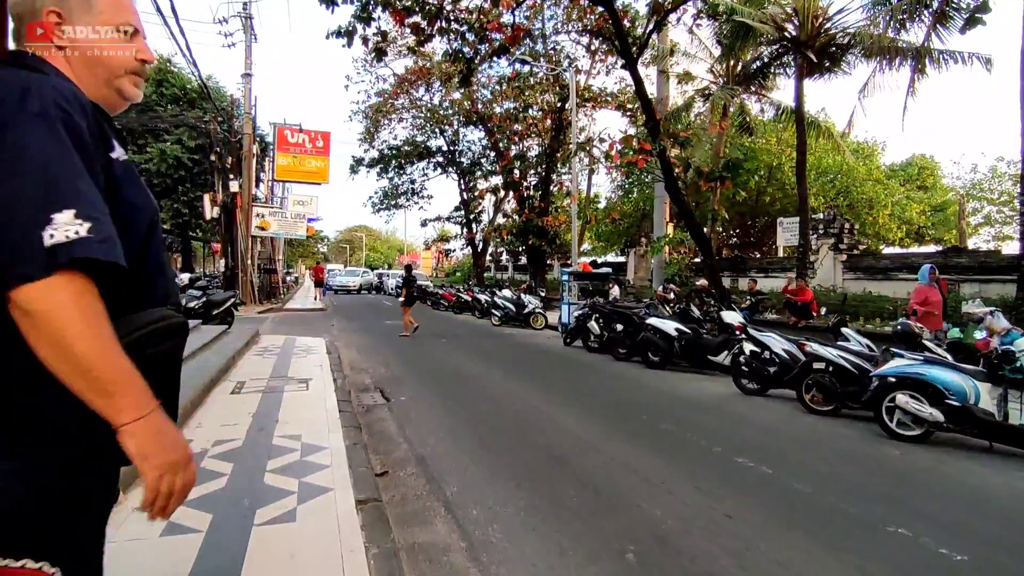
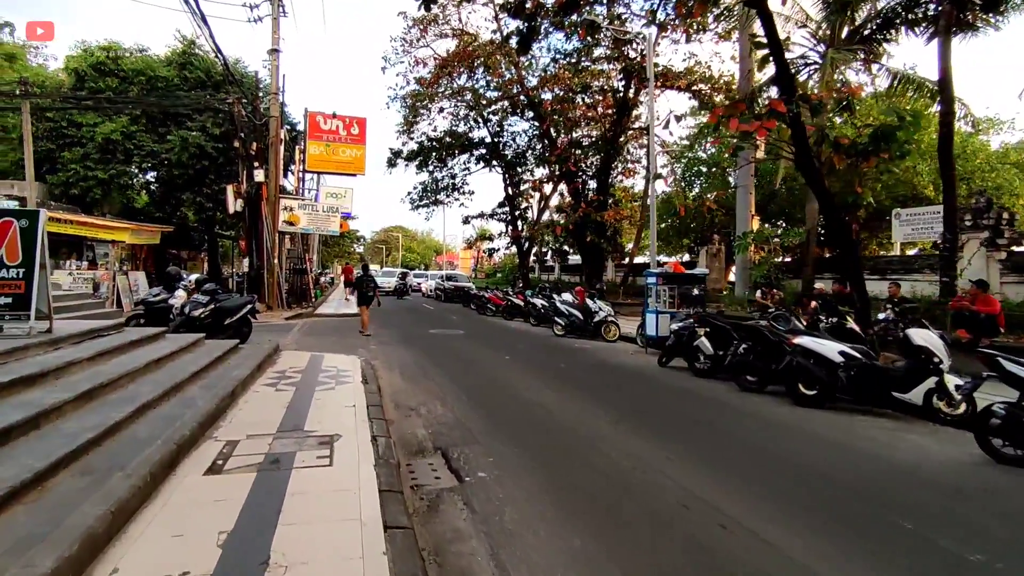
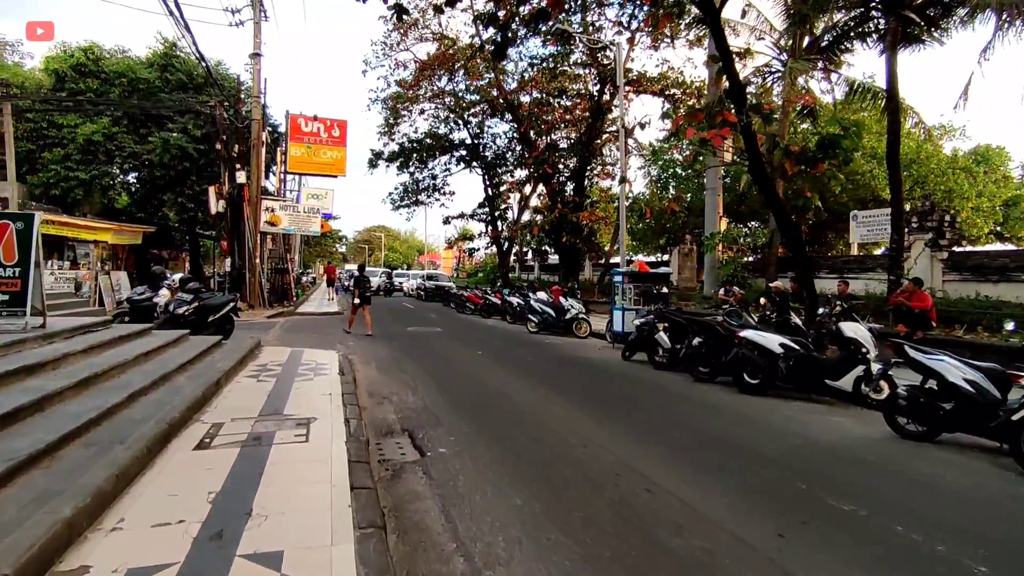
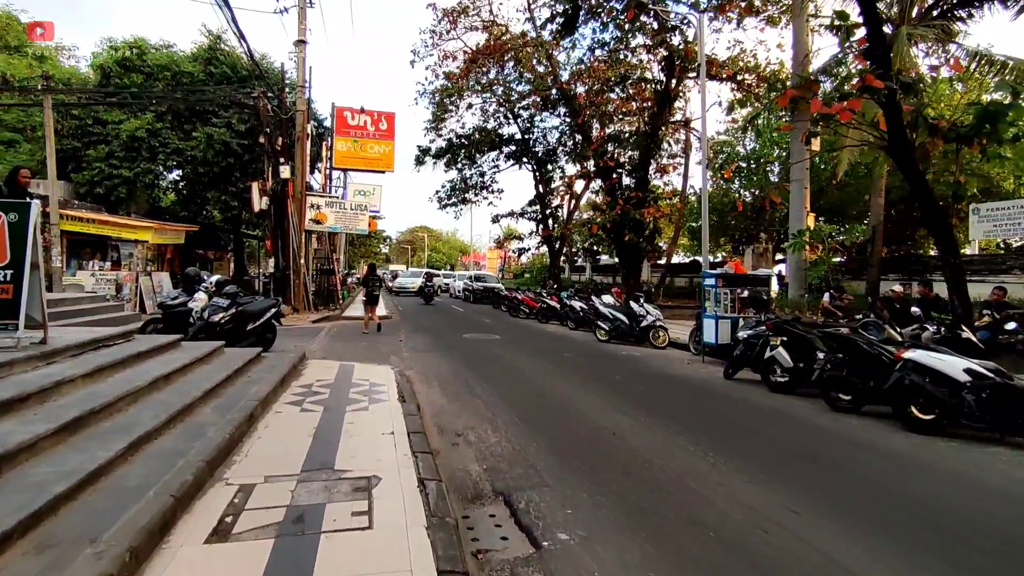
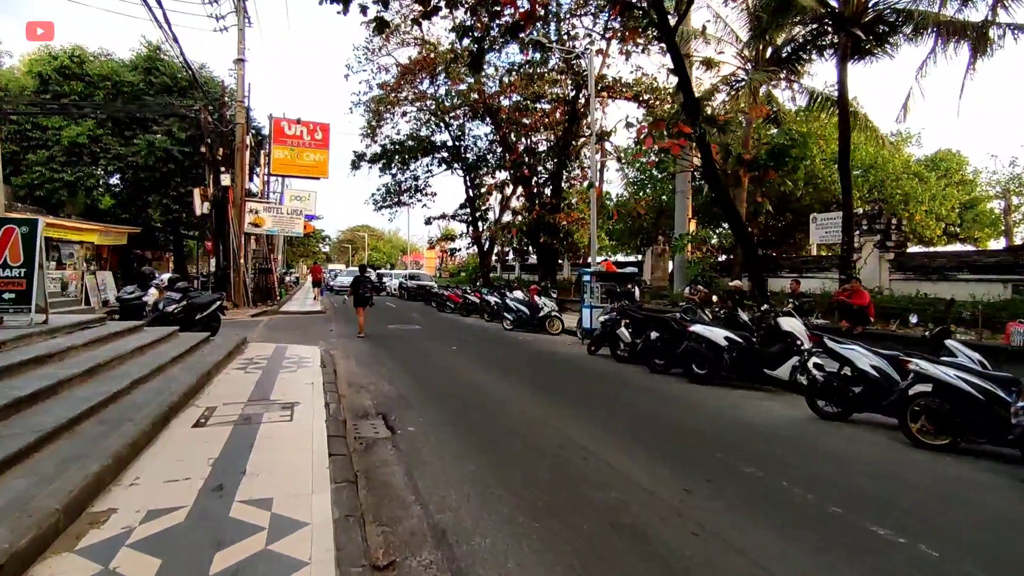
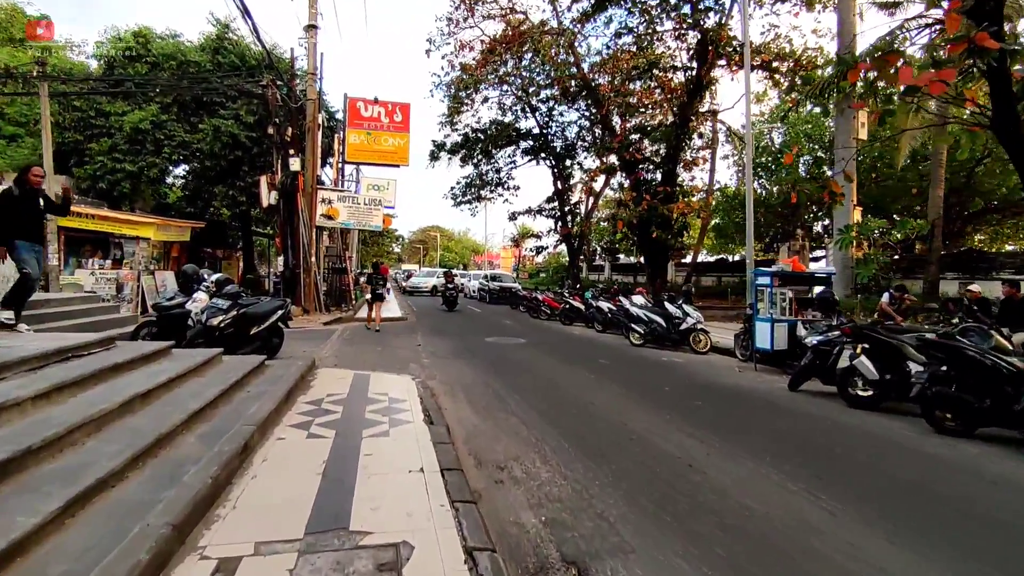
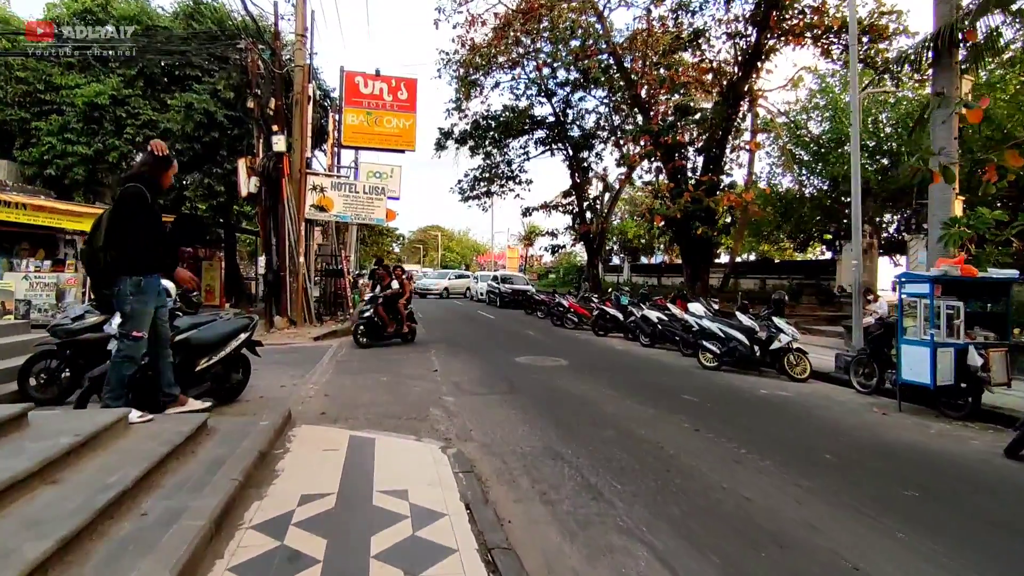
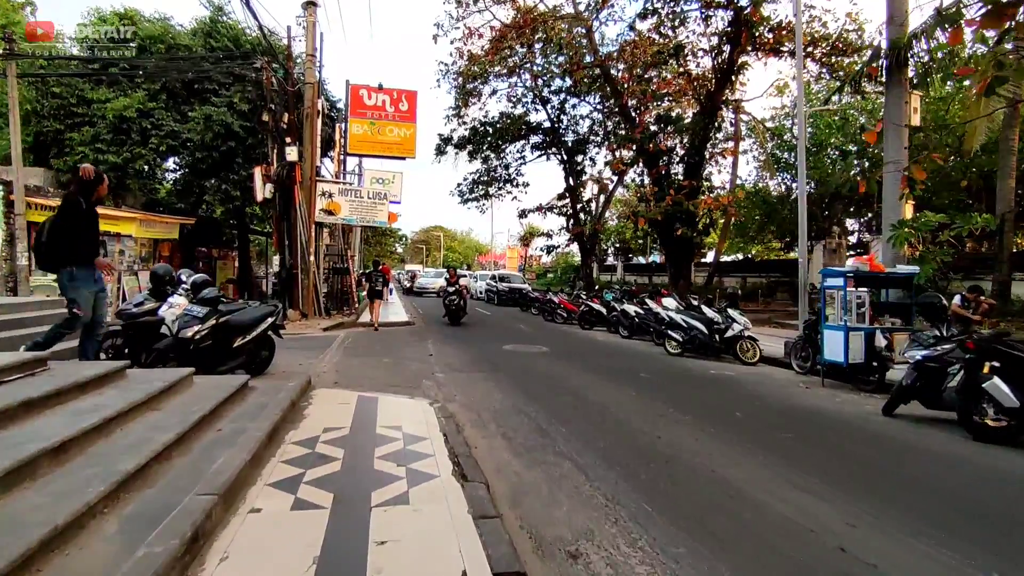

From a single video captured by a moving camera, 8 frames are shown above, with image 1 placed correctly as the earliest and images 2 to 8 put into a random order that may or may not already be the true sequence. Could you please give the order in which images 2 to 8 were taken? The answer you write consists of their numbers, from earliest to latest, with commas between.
5, 3, 2, 4, 6, 8, 7
